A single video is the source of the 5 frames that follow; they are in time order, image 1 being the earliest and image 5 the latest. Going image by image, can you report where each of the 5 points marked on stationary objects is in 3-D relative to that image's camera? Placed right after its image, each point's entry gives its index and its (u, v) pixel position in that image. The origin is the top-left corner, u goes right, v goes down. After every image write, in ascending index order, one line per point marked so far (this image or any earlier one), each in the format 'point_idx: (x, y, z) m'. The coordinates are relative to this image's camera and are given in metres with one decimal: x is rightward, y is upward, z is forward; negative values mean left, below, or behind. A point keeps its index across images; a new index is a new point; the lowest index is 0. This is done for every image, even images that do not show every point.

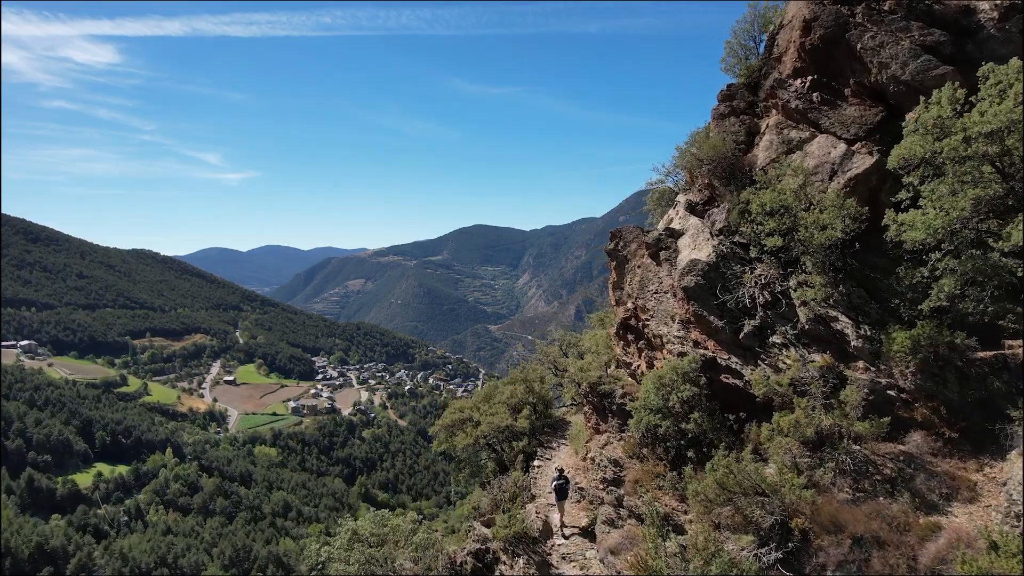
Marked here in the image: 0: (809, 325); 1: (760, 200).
0: (+3.8, -0.5, +10.5) m
1: (+3.5, +1.3, +11.5) m
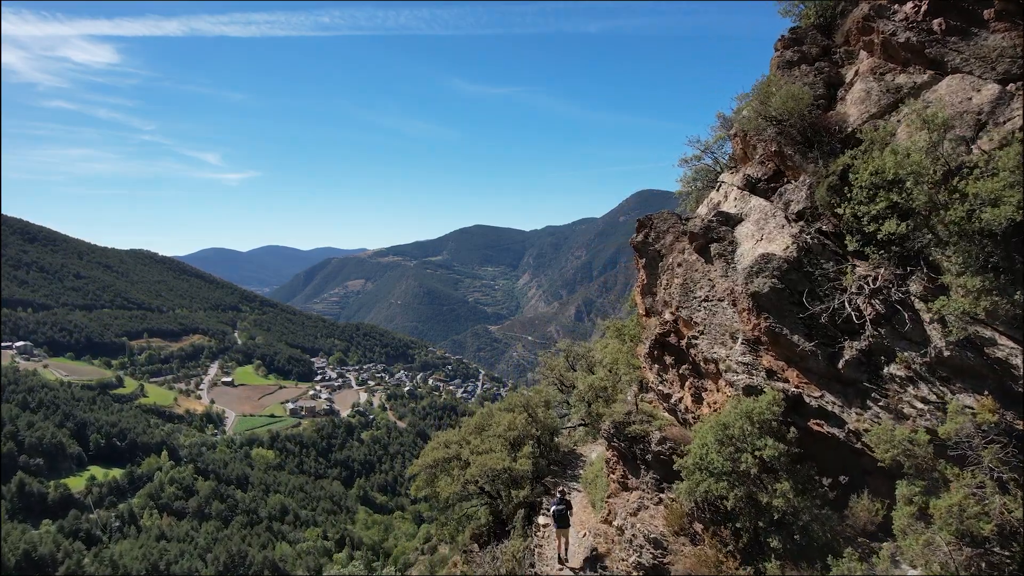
0: (+3.8, -0.5, +7.0) m
1: (+3.5, +1.2, +8.1) m
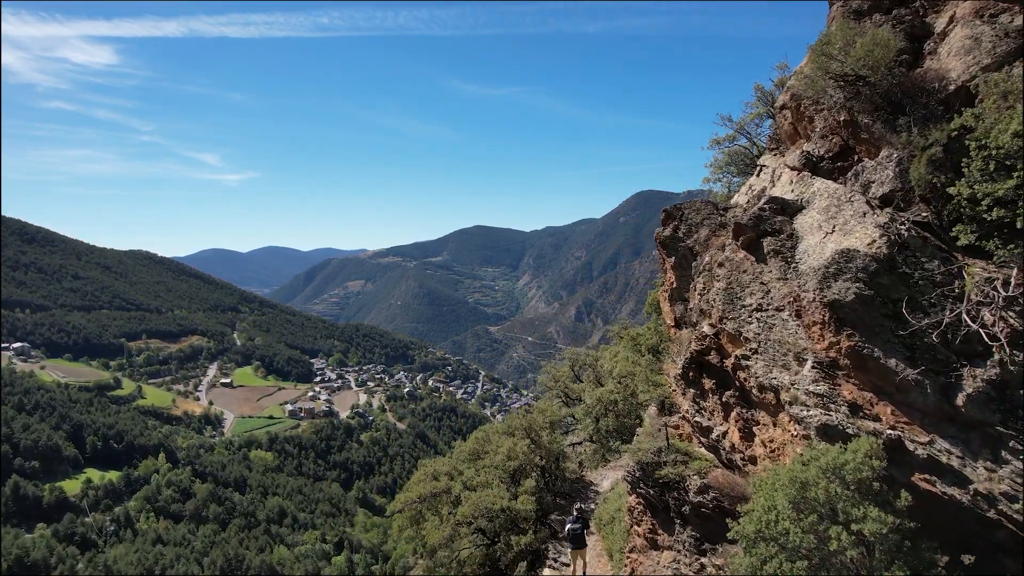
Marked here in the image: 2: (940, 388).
0: (+3.8, -0.6, +4.9) m
1: (+3.5, +1.2, +6.0) m
2: (+3.5, -0.8, +6.7) m
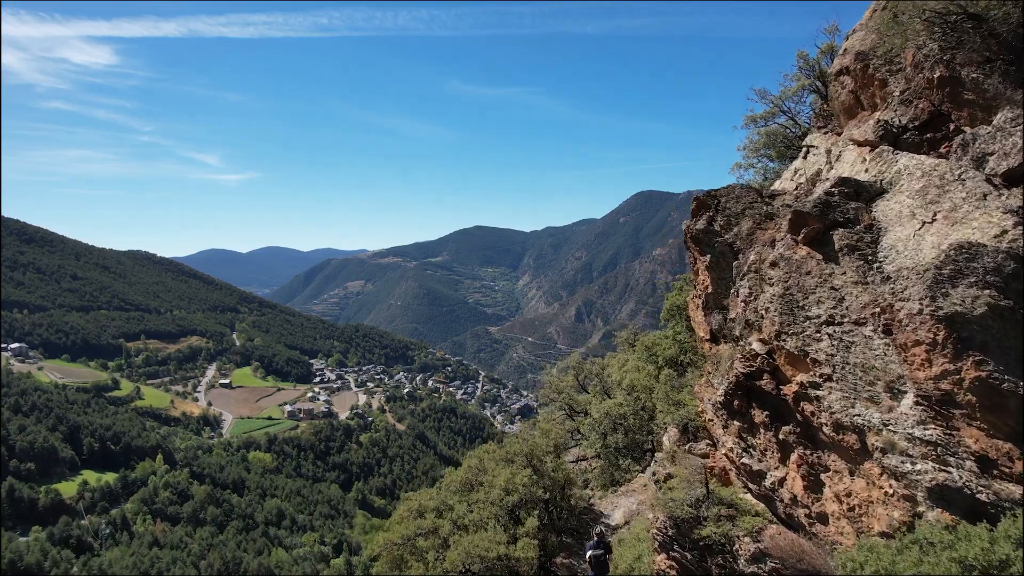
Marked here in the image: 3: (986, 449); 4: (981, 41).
0: (+3.8, -0.6, +3.1) m
1: (+3.5, +1.1, +4.2) m
2: (+3.5, -0.9, +4.9) m
3: (+3.1, -1.0, +5.4) m
4: (+3.9, +2.1, +6.9) m
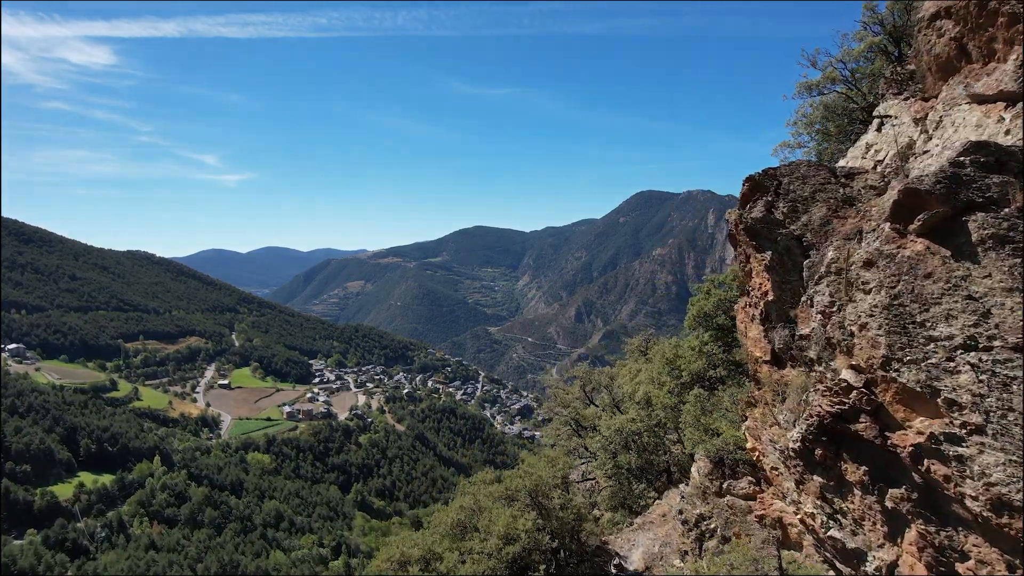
0: (+3.8, -0.7, +1.3) m
1: (+3.5, +1.1, +2.4) m
2: (+3.5, -0.9, +3.1) m
3: (+3.1, -1.1, +3.6) m
4: (+3.9, +2.0, +5.1) m
